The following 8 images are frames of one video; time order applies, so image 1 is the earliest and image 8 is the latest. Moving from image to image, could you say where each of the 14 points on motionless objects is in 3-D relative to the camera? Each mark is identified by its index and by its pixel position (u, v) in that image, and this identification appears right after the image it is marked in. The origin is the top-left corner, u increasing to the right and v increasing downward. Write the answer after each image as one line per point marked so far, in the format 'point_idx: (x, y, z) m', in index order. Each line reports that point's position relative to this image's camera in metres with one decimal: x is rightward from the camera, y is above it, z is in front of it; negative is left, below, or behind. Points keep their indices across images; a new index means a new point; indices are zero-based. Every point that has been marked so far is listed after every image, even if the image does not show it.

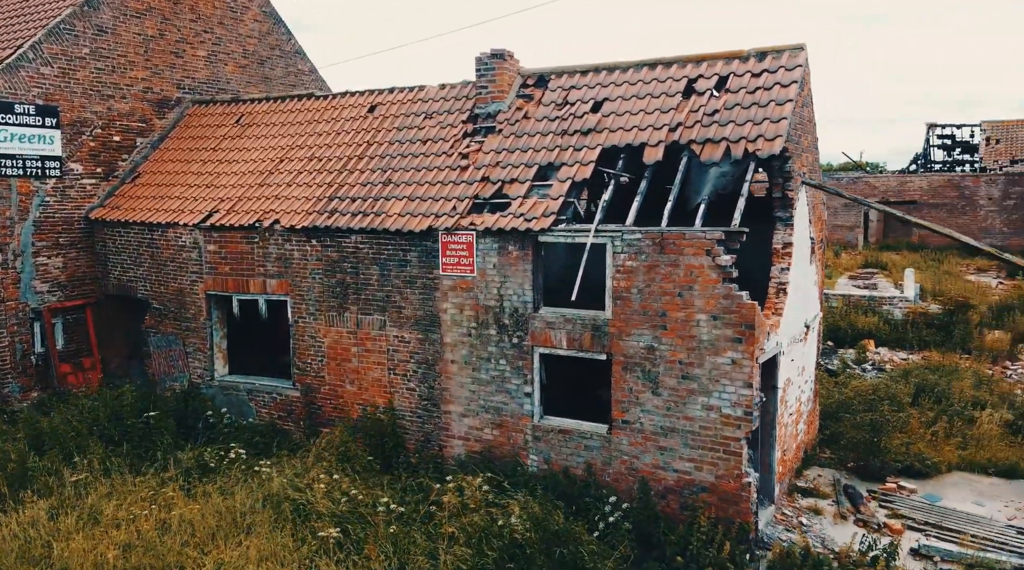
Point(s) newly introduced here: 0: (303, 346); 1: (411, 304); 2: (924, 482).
0: (-2.9, -0.9, +13.4) m
1: (-1.3, -0.2, +12.4) m
2: (+5.4, -2.6, +12.3) m
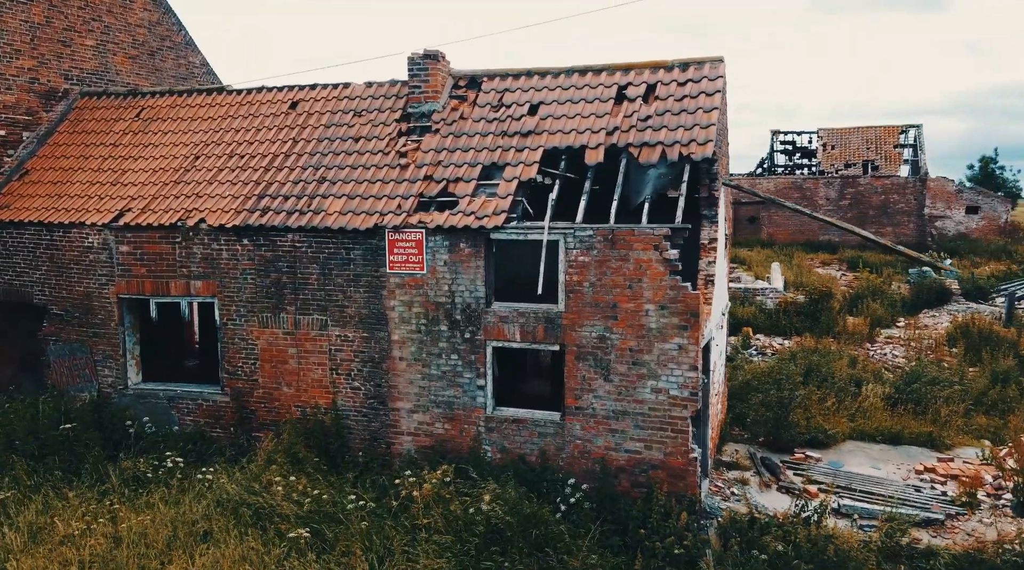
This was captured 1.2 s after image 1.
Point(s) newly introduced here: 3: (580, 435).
0: (-3.9, -0.9, +13.1) m
1: (-2.1, -0.2, +12.4) m
2: (+4.6, -2.4, +13.6) m
3: (+0.8, -1.8, +11.2) m
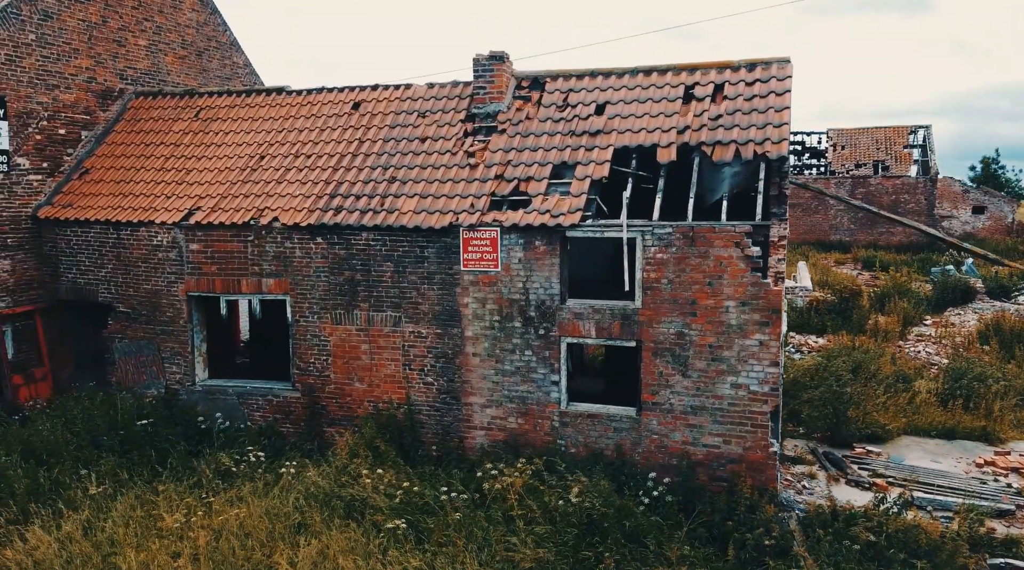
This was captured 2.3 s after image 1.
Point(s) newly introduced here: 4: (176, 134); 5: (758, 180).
0: (-3.0, -0.9, +13.3) m
1: (-1.1, -0.2, +12.6) m
2: (+5.5, -2.4, +13.8) m
3: (+1.8, -1.8, +11.4) m
4: (-5.5, +2.5, +15.3) m
5: (+3.1, +1.3, +11.7) m
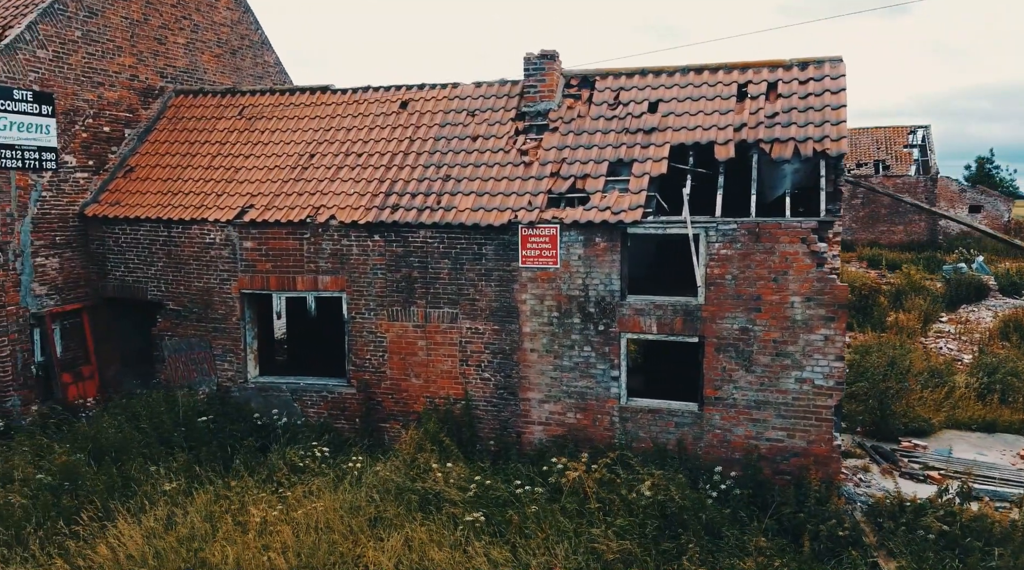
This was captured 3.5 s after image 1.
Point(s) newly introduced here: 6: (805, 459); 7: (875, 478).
0: (-2.2, -0.8, +13.4) m
1: (-0.4, -0.2, +12.7) m
2: (+6.3, -2.3, +14.1) m
3: (+2.6, -1.7, +11.6) m
4: (-4.8, +2.5, +15.3) m
5: (+3.9, +1.4, +11.9) m
6: (+3.5, -2.1, +11.2) m
7: (+4.8, -2.5, +12.3) m
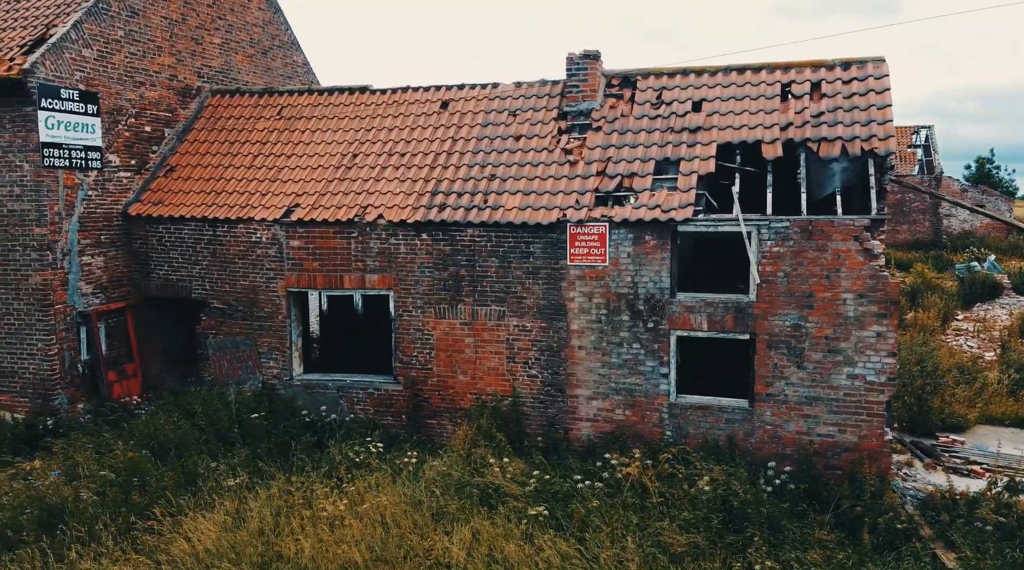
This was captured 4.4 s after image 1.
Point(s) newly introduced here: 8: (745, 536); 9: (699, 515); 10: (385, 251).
0: (-1.5, -0.8, +13.5) m
1: (+0.3, -0.1, +12.8) m
2: (+6.9, -2.3, +14.3) m
3: (+3.3, -1.7, +11.7) m
4: (-4.2, +2.5, +15.4) m
5: (+4.6, +1.4, +12.1) m
6: (+4.2, -2.1, +11.4) m
7: (+5.5, -2.5, +12.5) m
8: (+2.5, -2.7, +9.8) m
9: (+2.0, -2.5, +10.0) m
10: (-1.8, +0.5, +13.4) m
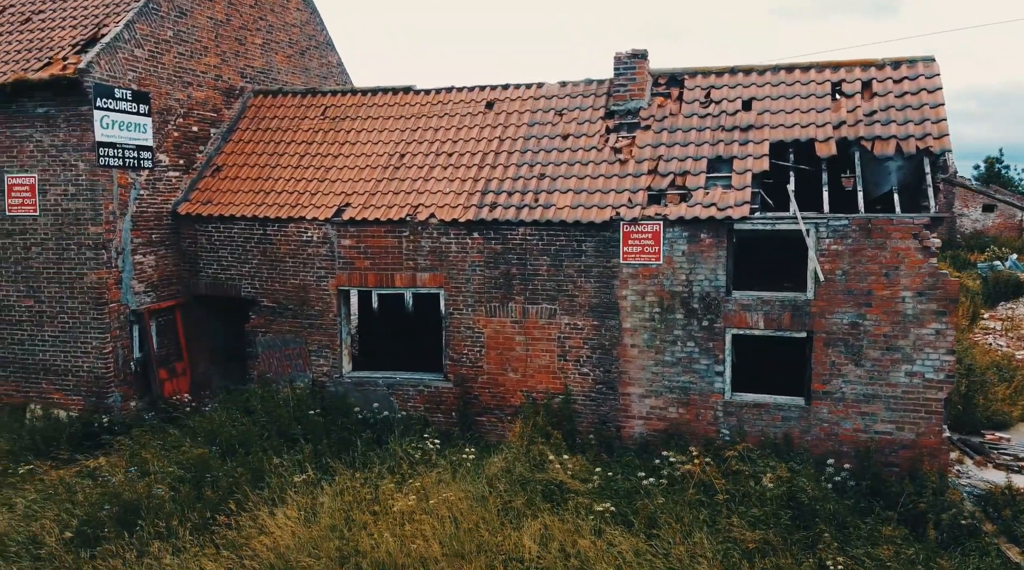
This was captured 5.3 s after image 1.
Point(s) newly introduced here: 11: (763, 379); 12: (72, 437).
0: (-0.8, -0.8, +13.6) m
1: (+1.0, -0.1, +12.9) m
2: (+7.7, -2.3, +14.3) m
3: (+4.0, -1.7, +11.8) m
4: (-3.4, +2.5, +15.5) m
5: (+5.3, +1.4, +12.1) m
6: (+5.0, -2.0, +11.5) m
7: (+6.2, -2.5, +12.6) m
8: (+3.2, -2.6, +9.9) m
9: (+2.7, -2.5, +10.1) m
10: (-1.1, +0.5, +13.5) m
11: (+3.4, -1.2, +12.4) m
12: (-6.0, -2.1, +12.7) m
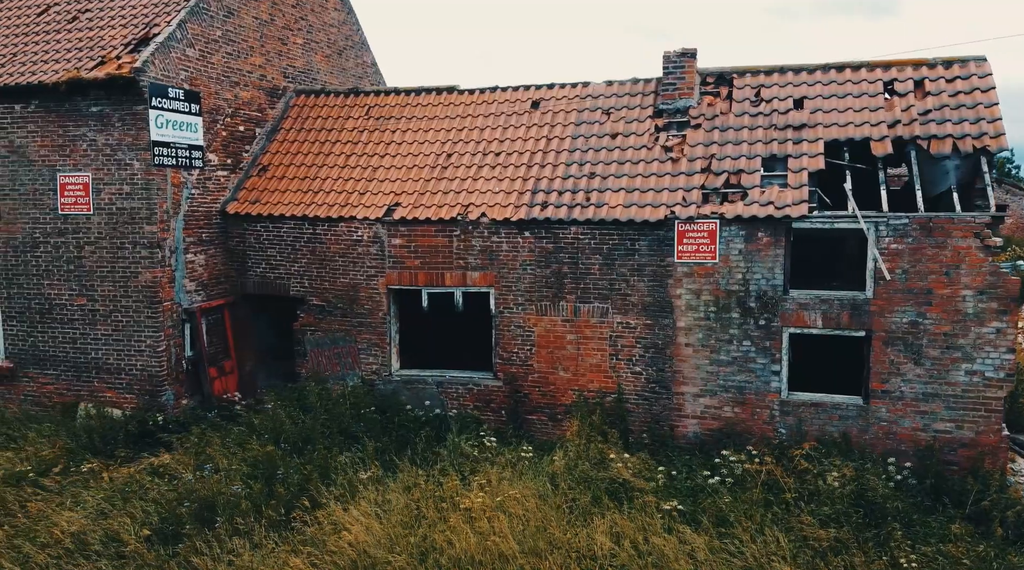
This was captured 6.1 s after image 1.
0: (0.0, -0.8, +13.6) m
1: (+1.8, -0.1, +13.0) m
2: (+8.4, -2.3, +14.4) m
3: (+4.8, -1.7, +11.9) m
4: (-2.7, +2.6, +15.5) m
5: (+6.1, +1.4, +12.2) m
6: (+5.7, -2.0, +11.6) m
7: (+7.0, -2.5, +12.6) m
8: (+4.0, -2.6, +9.9) m
9: (+3.5, -2.5, +10.2) m
10: (-0.4, +0.5, +13.5) m
11: (+4.2, -1.2, +12.5) m
12: (-5.3, -2.1, +12.8) m
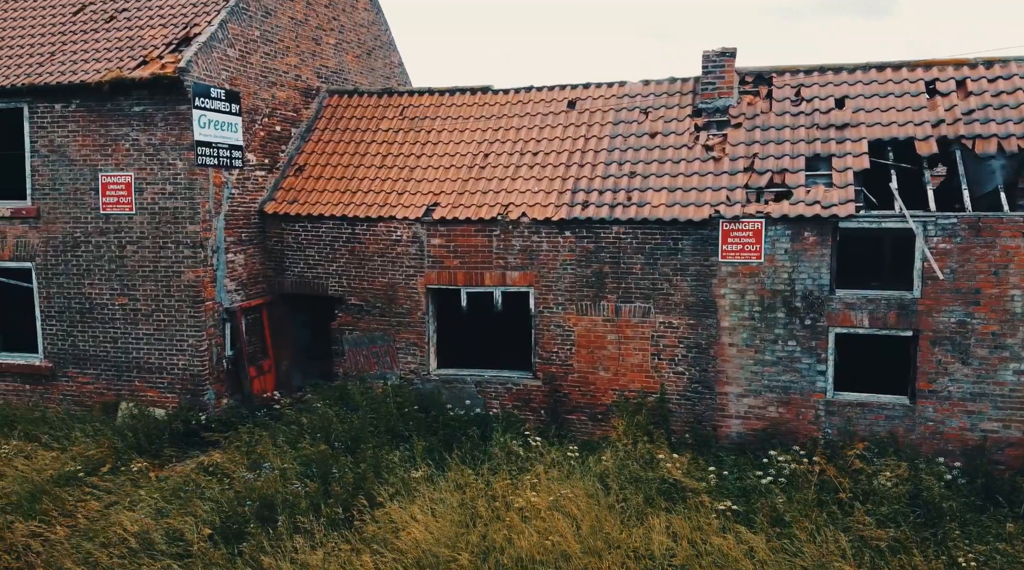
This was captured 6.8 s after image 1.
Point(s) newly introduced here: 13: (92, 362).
0: (+0.6, -0.8, +13.6) m
1: (+2.4, -0.1, +13.0) m
2: (+9.0, -2.3, +14.4) m
3: (+5.4, -1.7, +11.9) m
4: (-2.1, +2.6, +15.5) m
5: (+6.7, +1.4, +12.2) m
6: (+6.3, -2.0, +11.6) m
7: (+7.6, -2.5, +12.6) m
8: (+4.6, -2.6, +10.0) m
9: (+4.1, -2.5, +10.2) m
10: (+0.3, +0.5, +13.5) m
11: (+4.8, -1.2, +12.5) m
12: (-4.7, -2.1, +12.8) m
13: (-6.3, -1.2, +13.9) m
